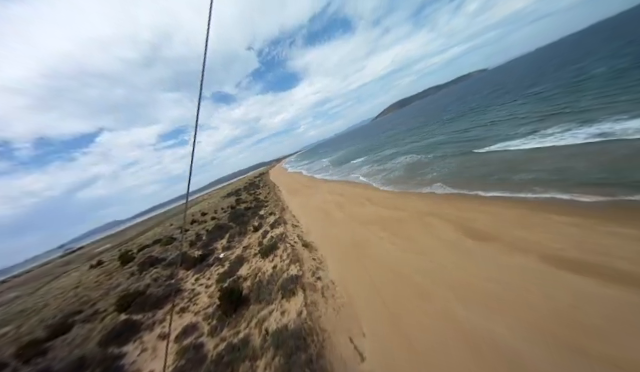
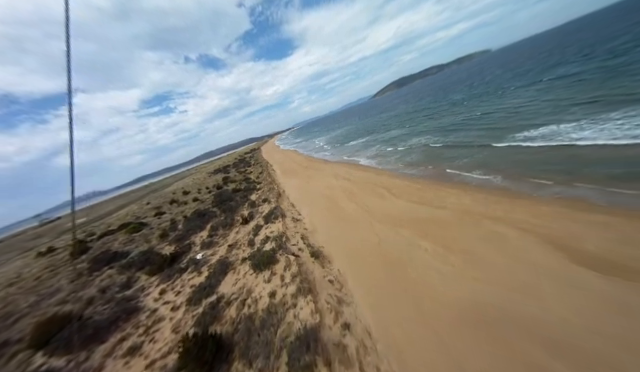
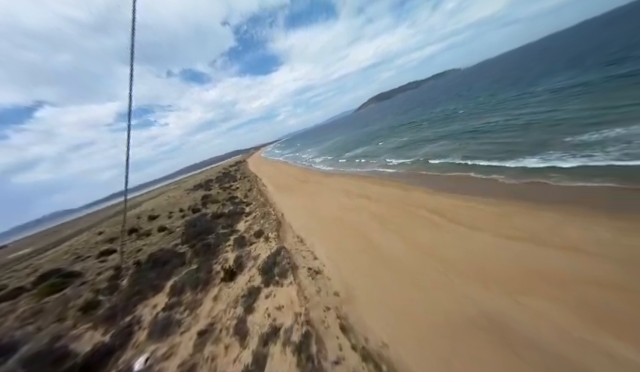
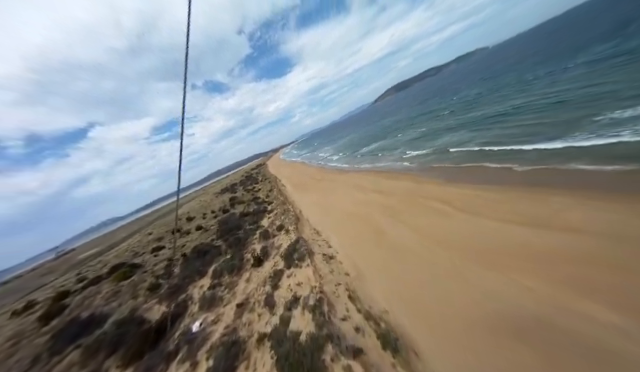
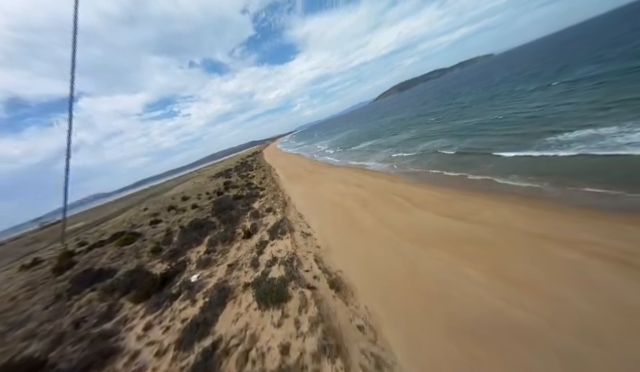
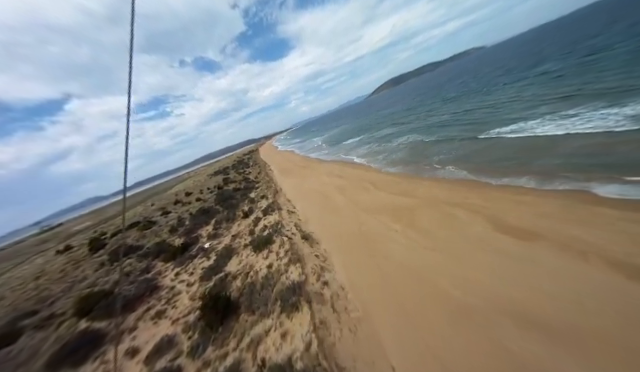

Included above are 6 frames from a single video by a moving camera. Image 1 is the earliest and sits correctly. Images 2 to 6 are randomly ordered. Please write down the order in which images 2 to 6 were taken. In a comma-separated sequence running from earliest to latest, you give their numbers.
6, 2, 5, 4, 3
